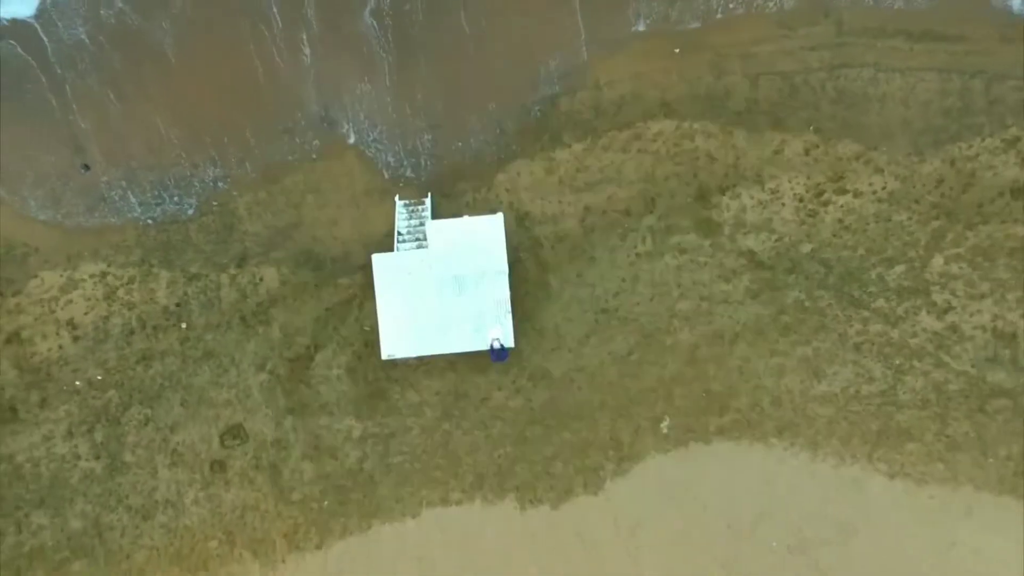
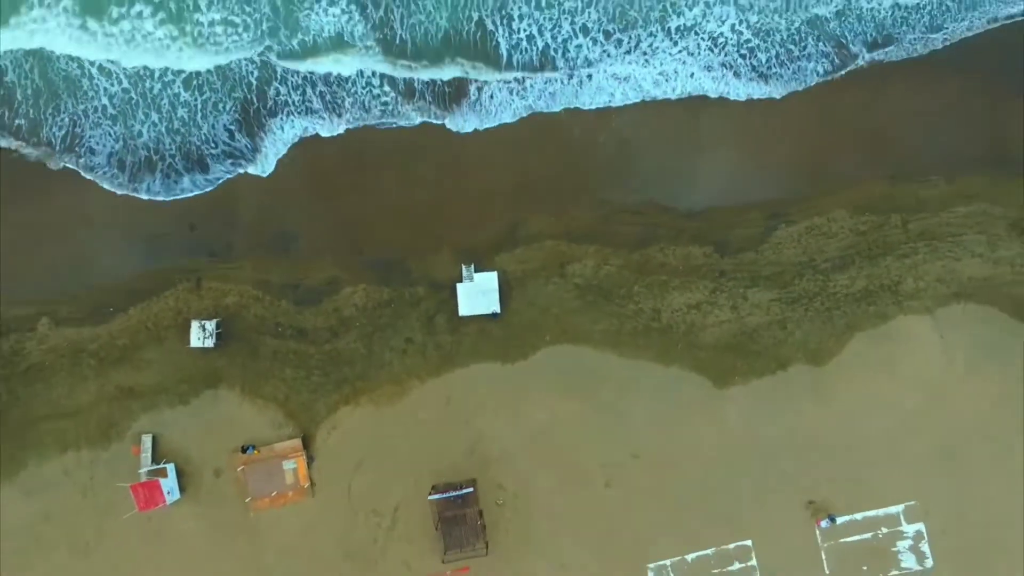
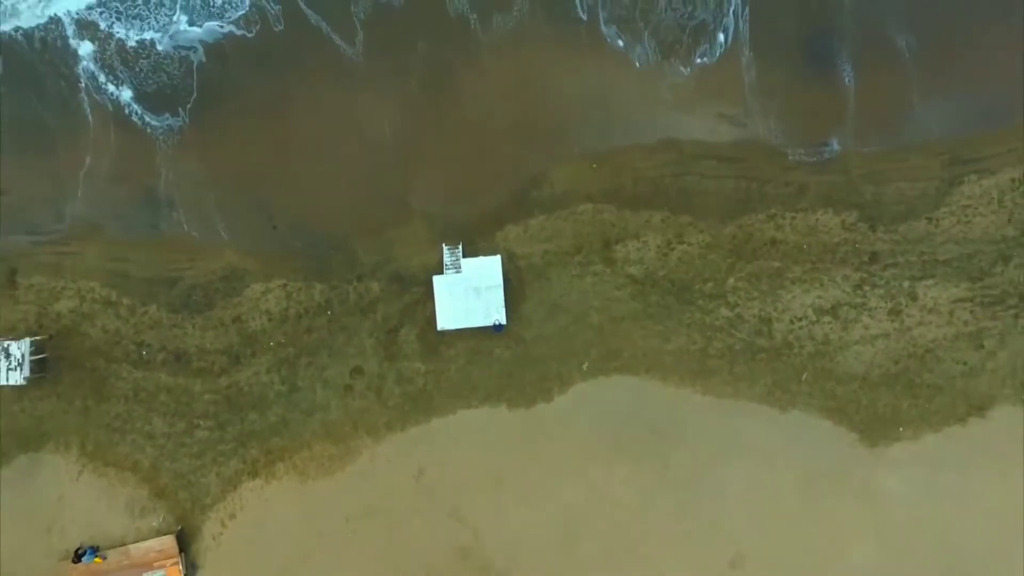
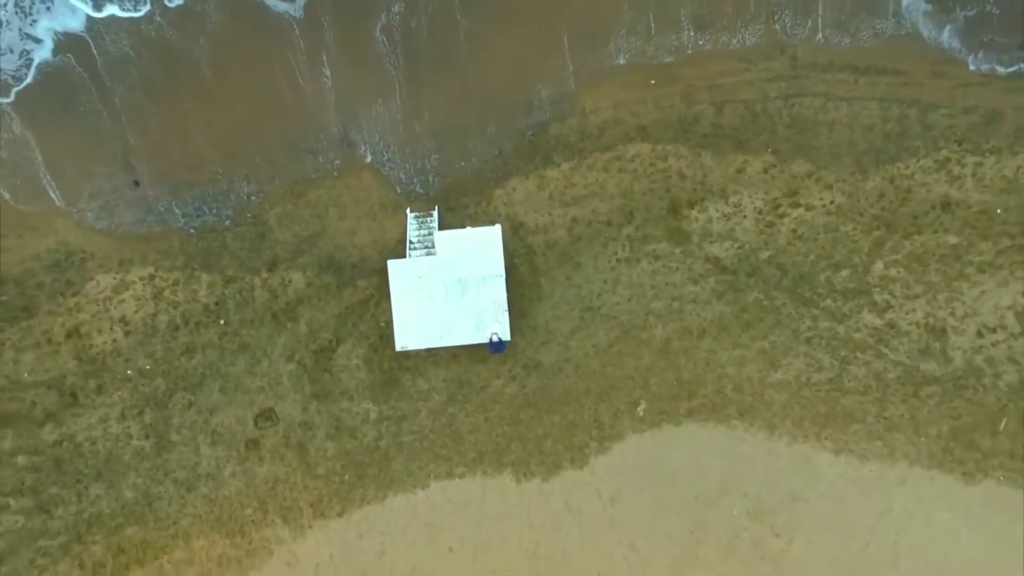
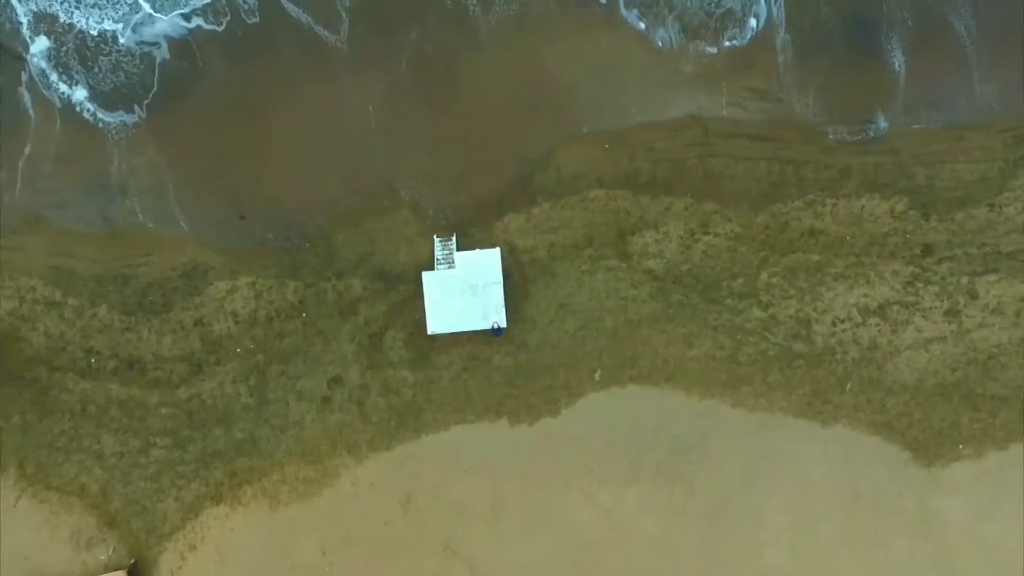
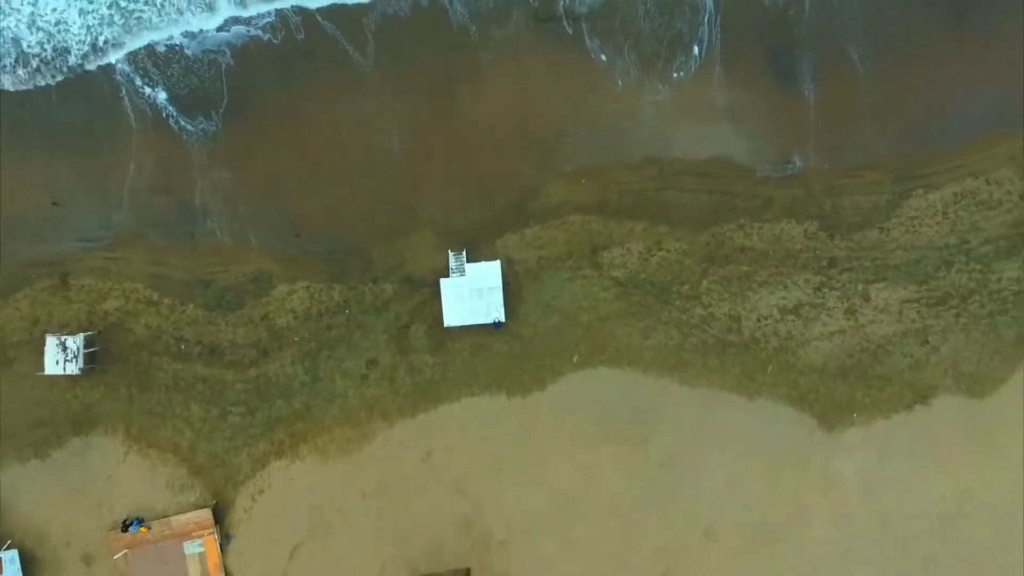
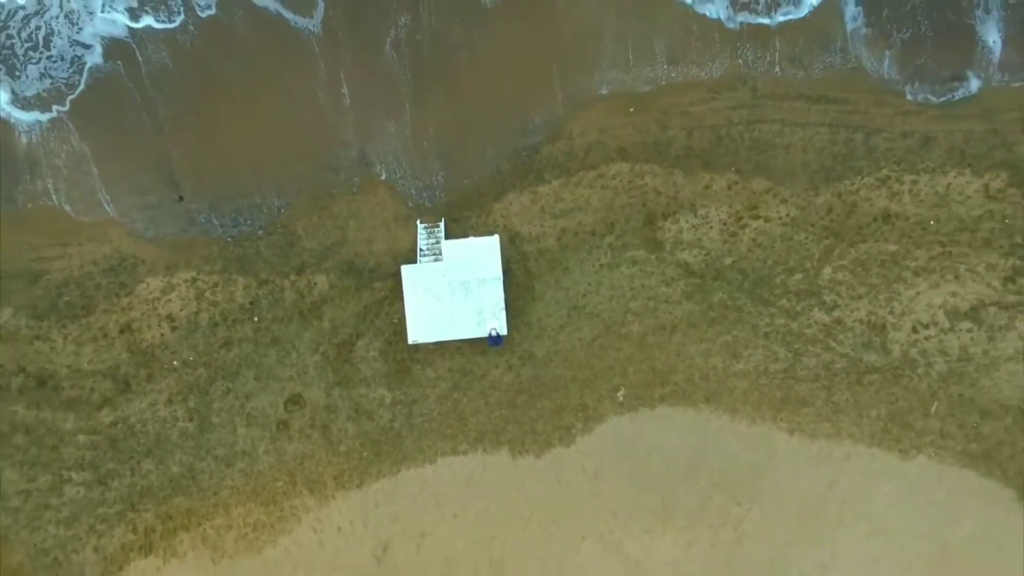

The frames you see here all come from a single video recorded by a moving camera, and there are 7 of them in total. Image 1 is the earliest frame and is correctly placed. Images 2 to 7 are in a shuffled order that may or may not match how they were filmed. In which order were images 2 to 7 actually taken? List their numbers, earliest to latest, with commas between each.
4, 7, 5, 3, 6, 2
